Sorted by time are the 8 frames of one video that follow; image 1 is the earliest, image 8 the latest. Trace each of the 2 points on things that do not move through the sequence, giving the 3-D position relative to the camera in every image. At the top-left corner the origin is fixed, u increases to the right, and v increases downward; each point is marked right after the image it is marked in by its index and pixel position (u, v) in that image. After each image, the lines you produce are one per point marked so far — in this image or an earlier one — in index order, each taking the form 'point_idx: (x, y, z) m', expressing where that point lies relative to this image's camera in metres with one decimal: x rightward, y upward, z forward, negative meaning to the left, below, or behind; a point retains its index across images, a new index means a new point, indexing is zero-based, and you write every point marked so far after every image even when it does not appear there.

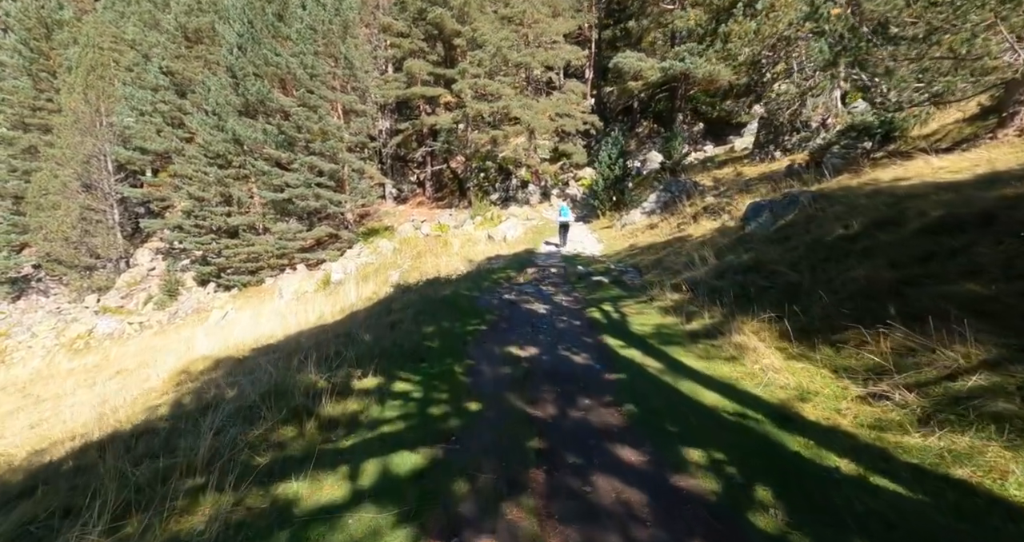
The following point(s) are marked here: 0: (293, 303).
0: (-9.0, -1.4, +17.7) m
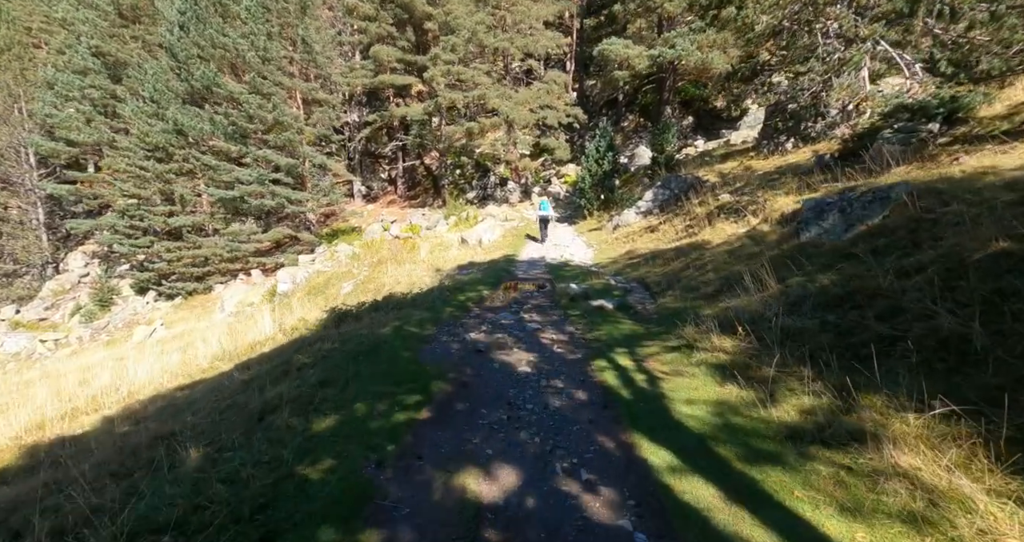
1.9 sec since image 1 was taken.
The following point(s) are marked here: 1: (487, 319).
0: (-9.9, -1.8, +14.9) m
1: (-0.4, -0.7, +6.2) m
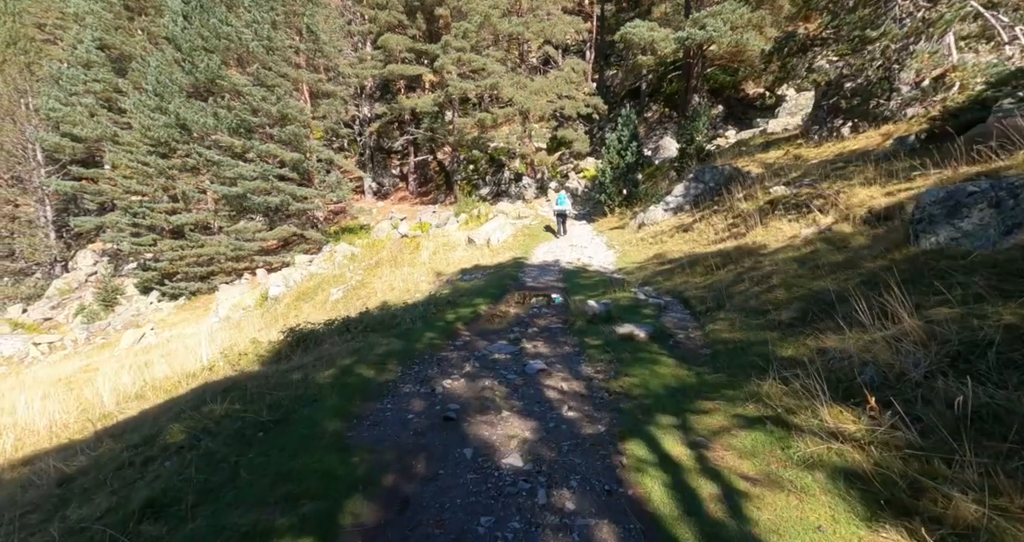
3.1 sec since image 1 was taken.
0: (-9.5, -1.8, +13.7) m
1: (-0.4, -0.9, +4.7) m
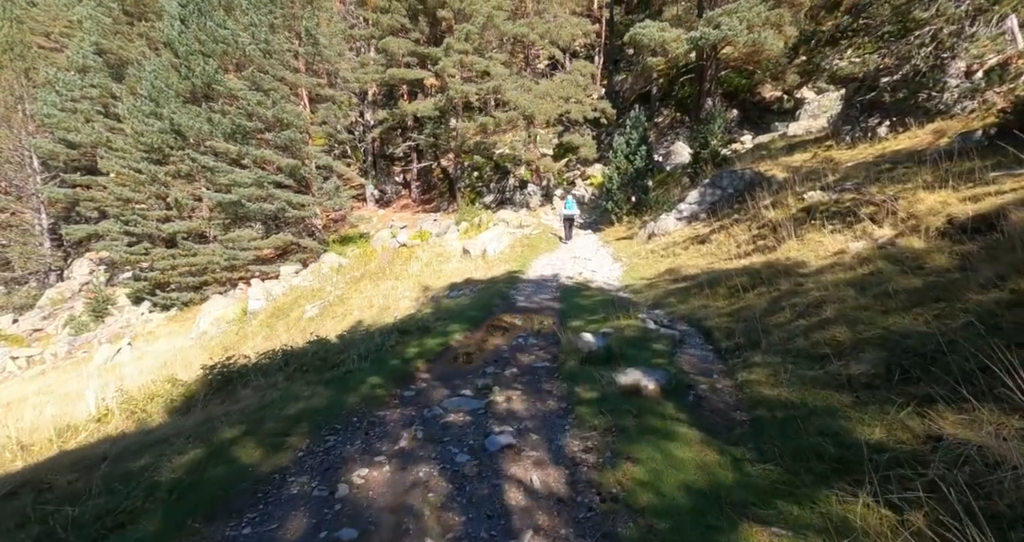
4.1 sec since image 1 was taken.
0: (-9.6, -2.2, +12.7) m
1: (-0.7, -1.1, +3.5) m
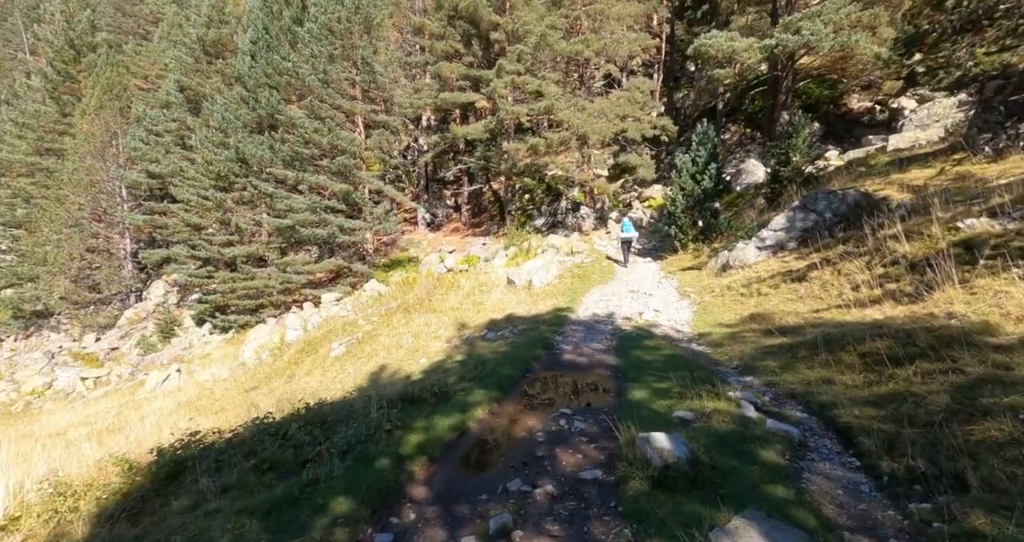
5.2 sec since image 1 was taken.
0: (-8.3, -3.0, +12.3) m
1: (-0.6, -1.6, +2.1) m
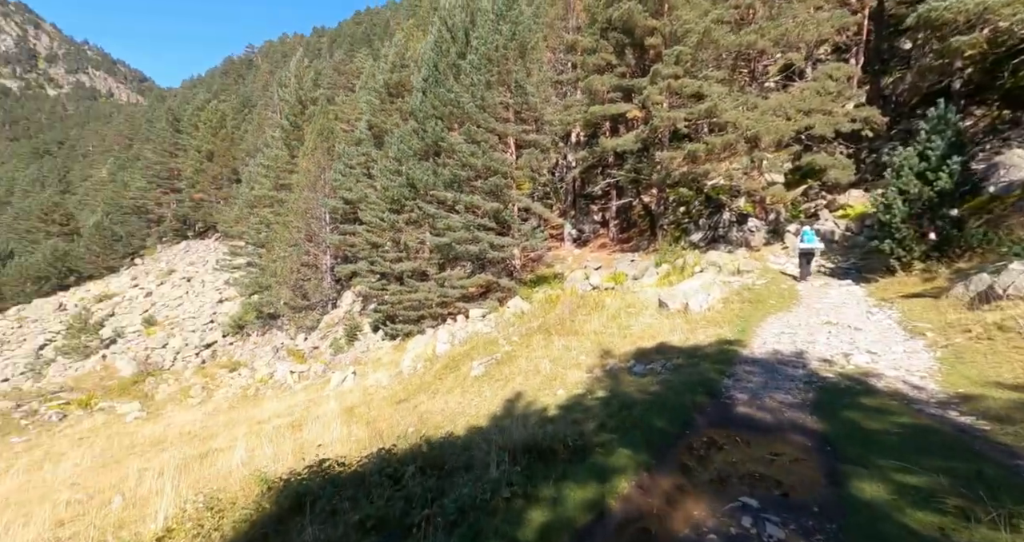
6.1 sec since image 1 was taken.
0: (-4.1, -3.4, +13.4) m
1: (-0.1, -1.7, +1.3) m
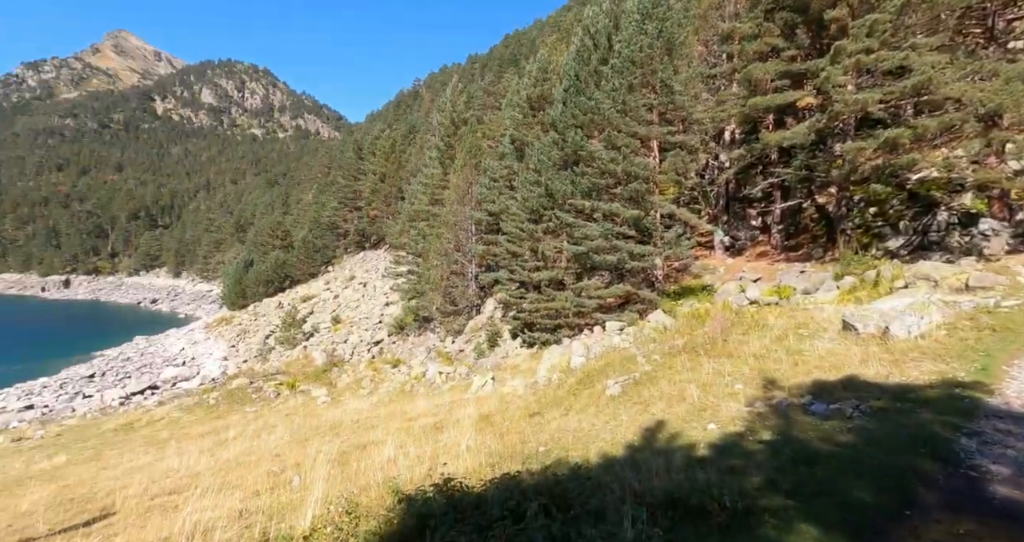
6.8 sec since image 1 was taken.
0: (+0.1, -3.7, +13.5) m
1: (+0.1, -1.7, +0.8) m
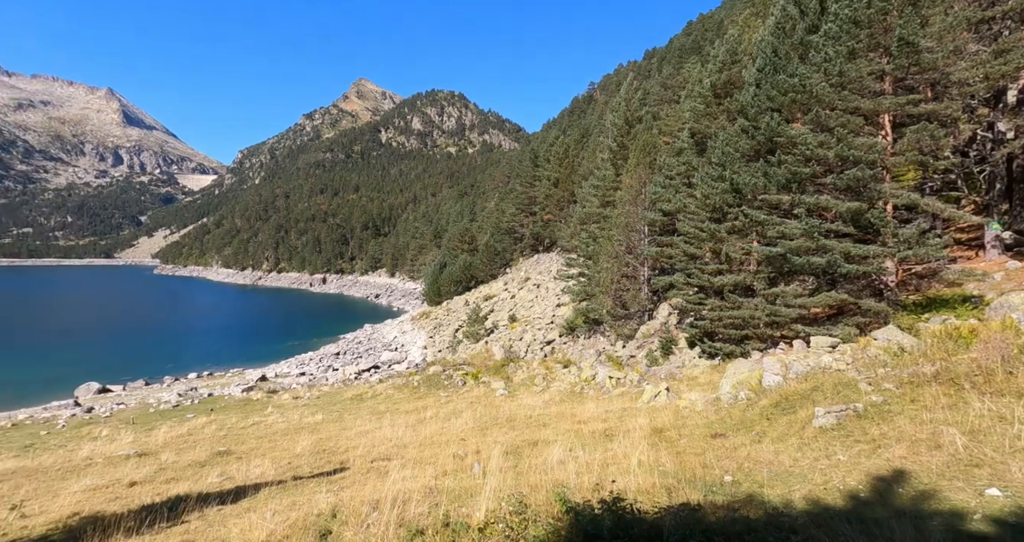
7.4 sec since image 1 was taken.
0: (+5.2, -3.8, +12.2) m
1: (+0.3, -1.7, +0.5) m
